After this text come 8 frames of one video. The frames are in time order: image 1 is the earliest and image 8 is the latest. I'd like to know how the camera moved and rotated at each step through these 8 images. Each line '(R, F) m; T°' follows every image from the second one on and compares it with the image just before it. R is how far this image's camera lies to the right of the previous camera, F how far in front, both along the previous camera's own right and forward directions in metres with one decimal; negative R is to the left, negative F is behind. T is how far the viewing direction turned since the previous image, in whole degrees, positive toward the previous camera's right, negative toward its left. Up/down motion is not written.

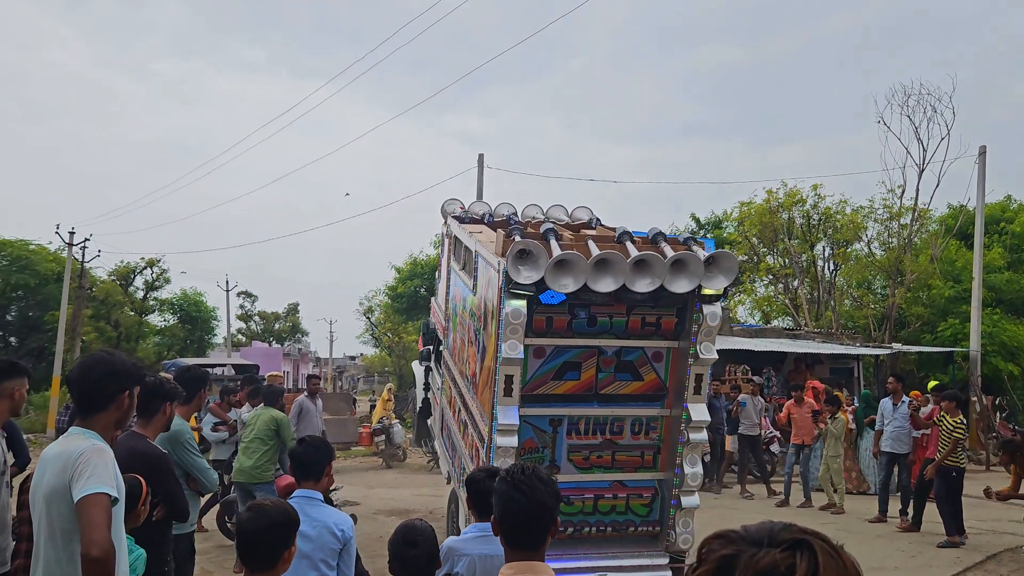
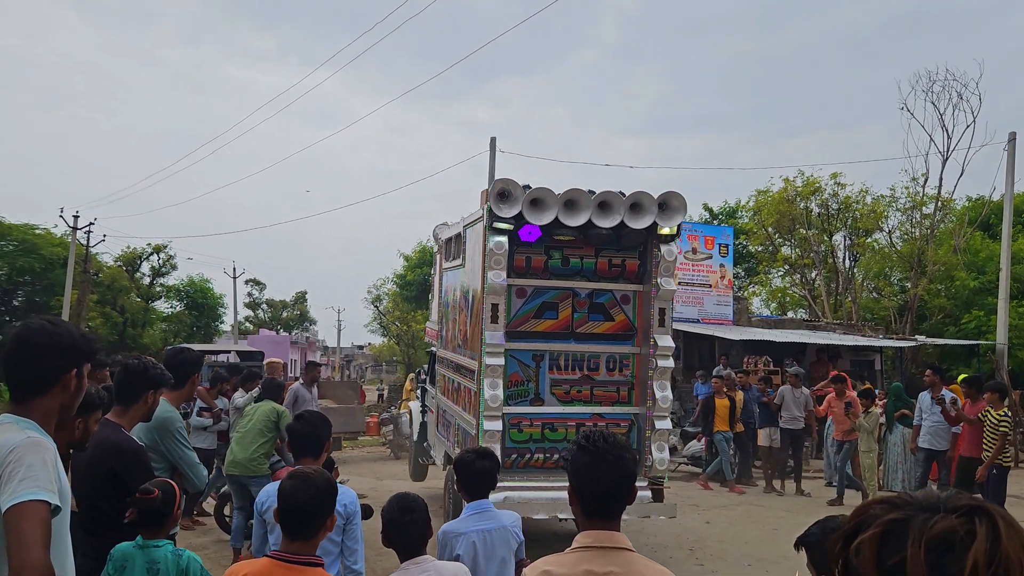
(-0.1, +0.5) m; -1°
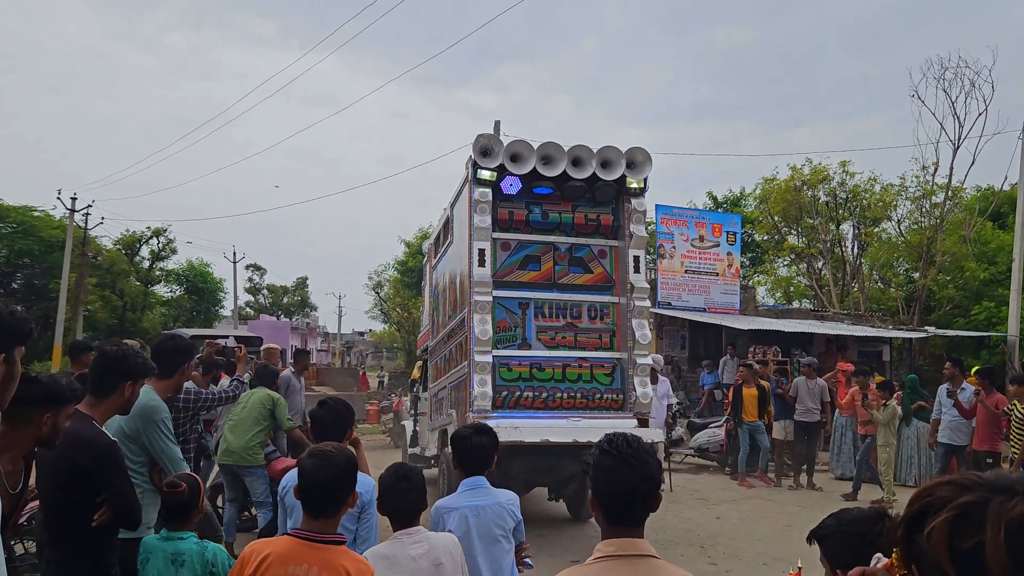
(0.0, +0.3) m; 0°
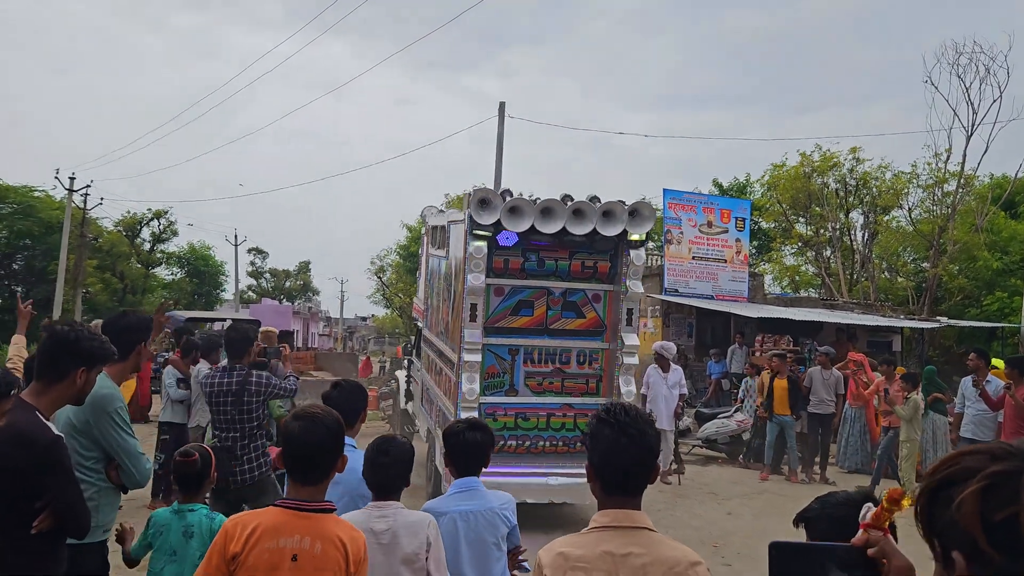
(0.0, +0.4) m; 0°
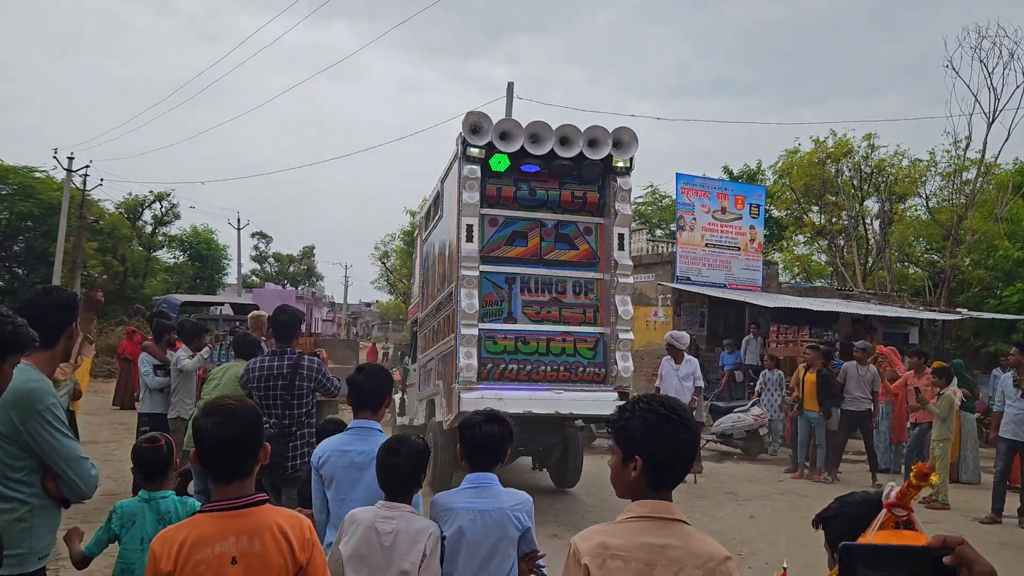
(0.0, +0.5) m; 0°
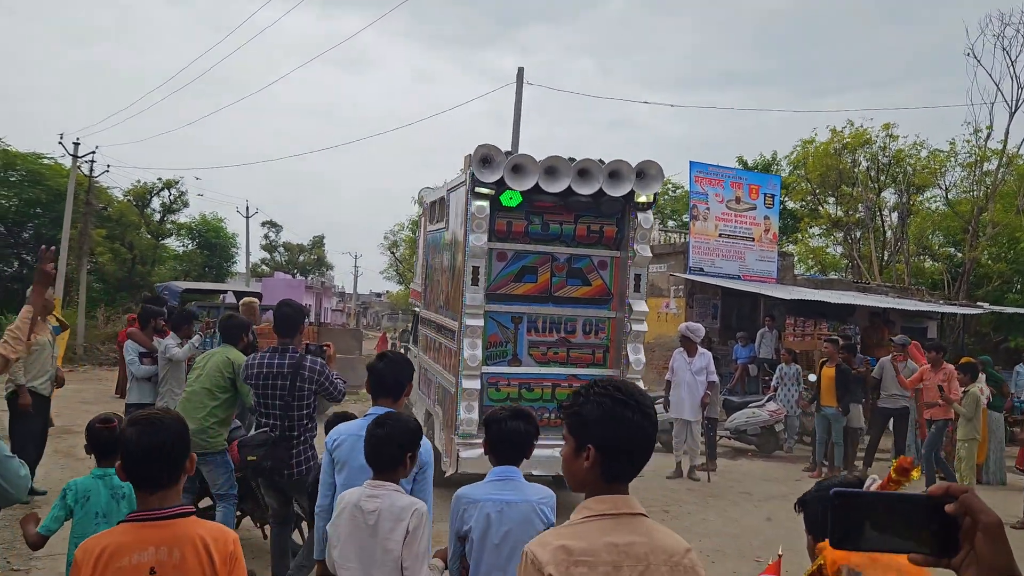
(0.0, +0.4) m; -1°
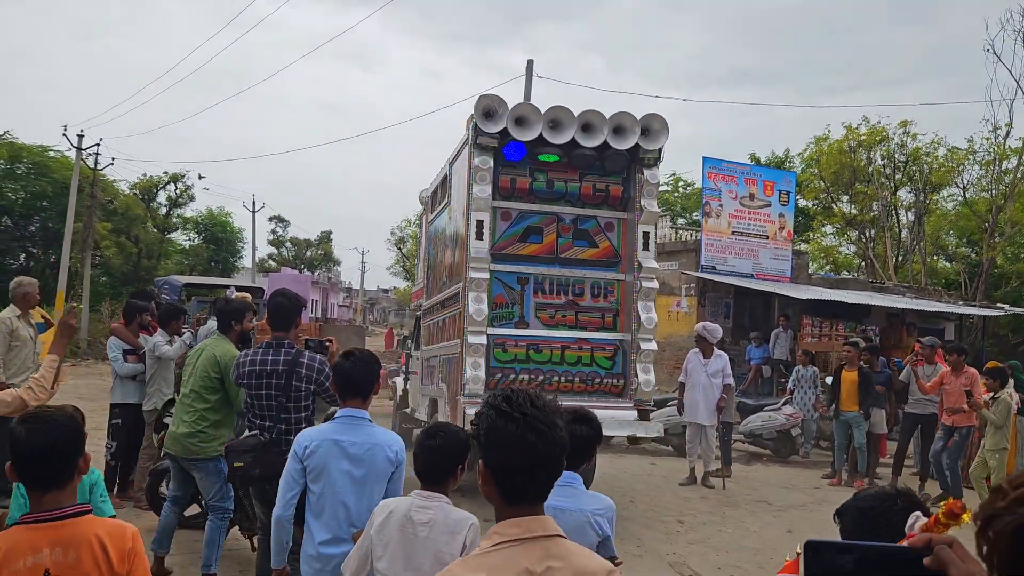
(0.0, +0.4) m; -1°
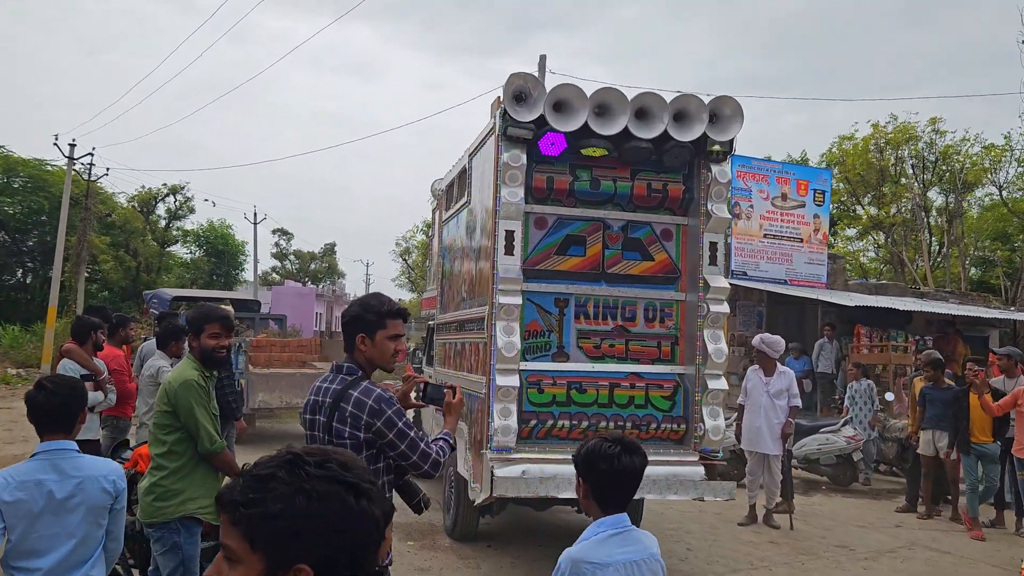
(-0.2, +1.1) m; 0°
